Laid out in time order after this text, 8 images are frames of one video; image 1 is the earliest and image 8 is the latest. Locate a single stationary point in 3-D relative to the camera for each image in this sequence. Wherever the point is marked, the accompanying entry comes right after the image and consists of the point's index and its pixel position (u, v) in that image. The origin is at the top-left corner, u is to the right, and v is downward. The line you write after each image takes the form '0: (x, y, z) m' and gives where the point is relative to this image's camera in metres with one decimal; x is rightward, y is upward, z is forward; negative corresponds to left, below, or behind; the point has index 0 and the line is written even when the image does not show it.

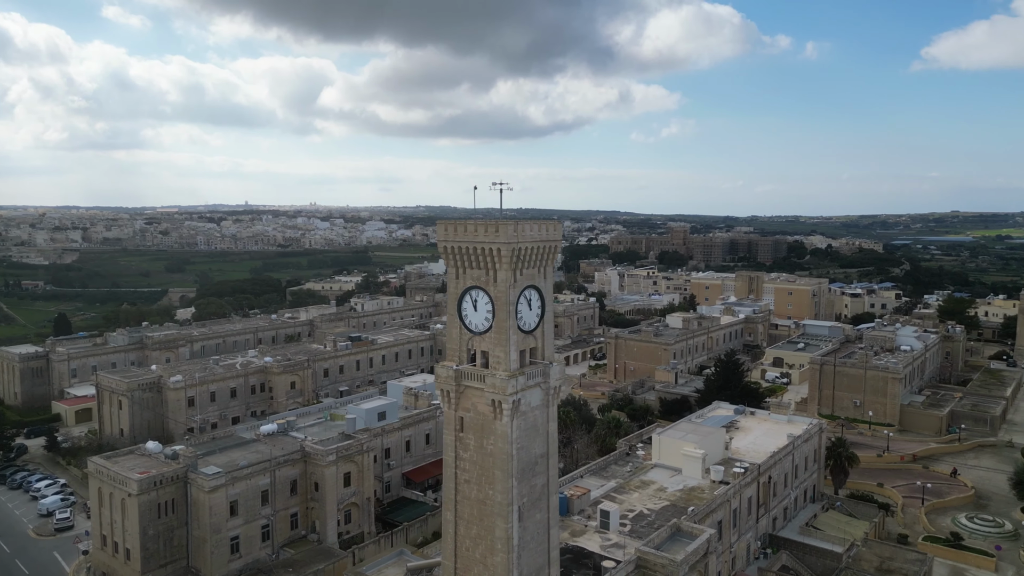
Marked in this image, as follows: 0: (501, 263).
0: (-0.2, +0.7, +19.9) m
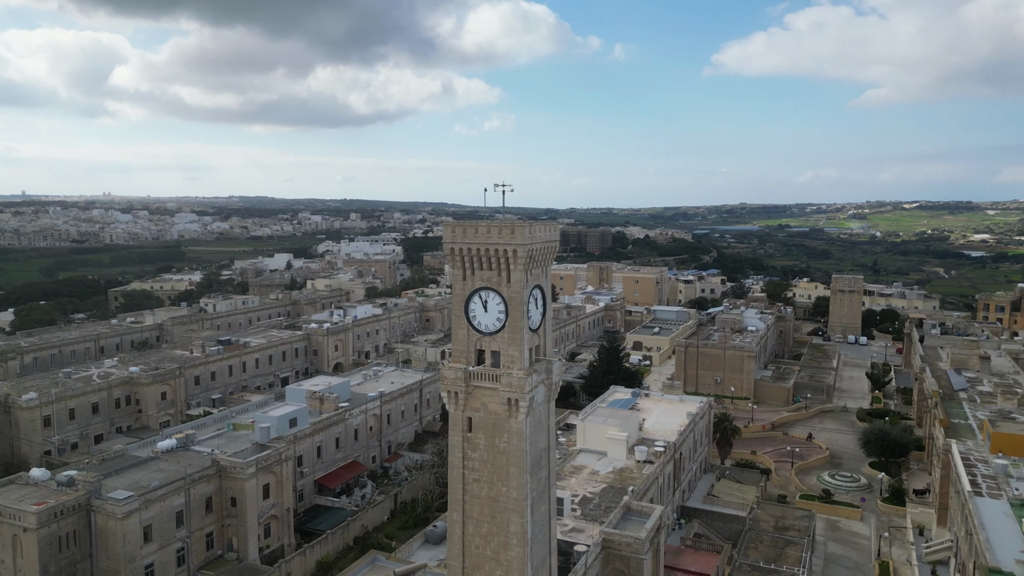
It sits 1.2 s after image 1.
0: (+0.2, +0.7, +20.2) m
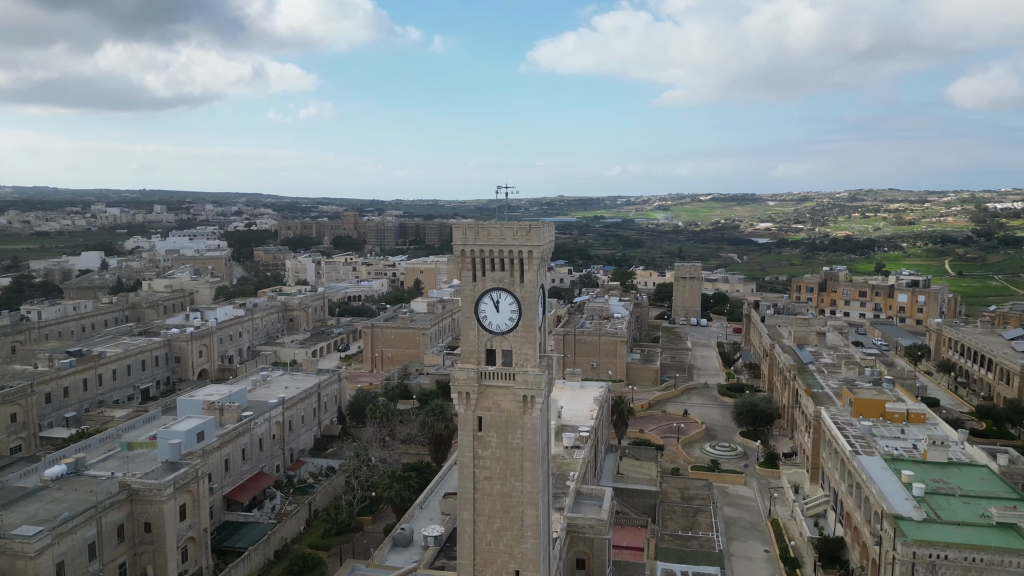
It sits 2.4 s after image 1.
0: (+0.6, +0.7, +20.8) m
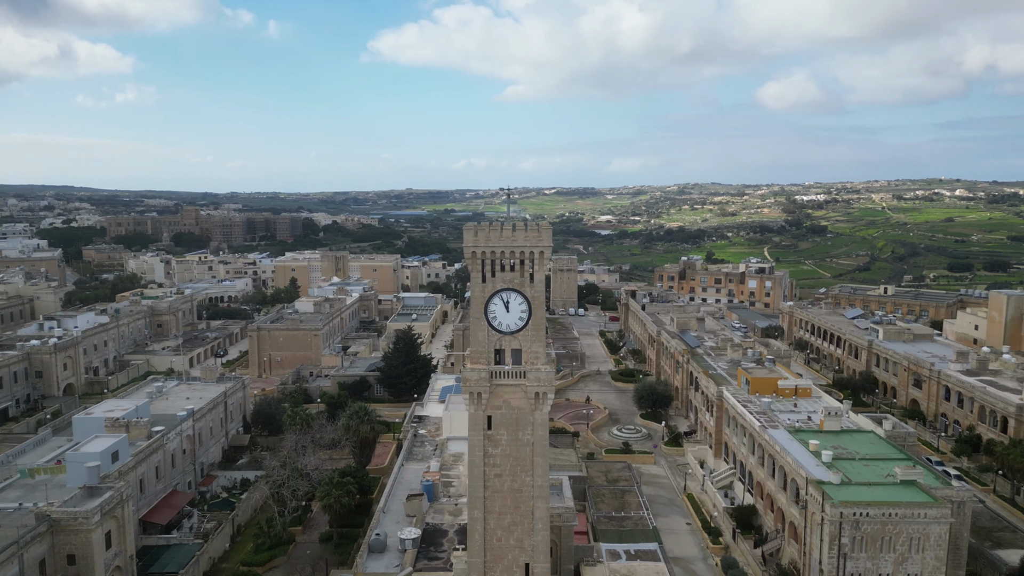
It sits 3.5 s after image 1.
0: (+0.9, +0.7, +21.4) m
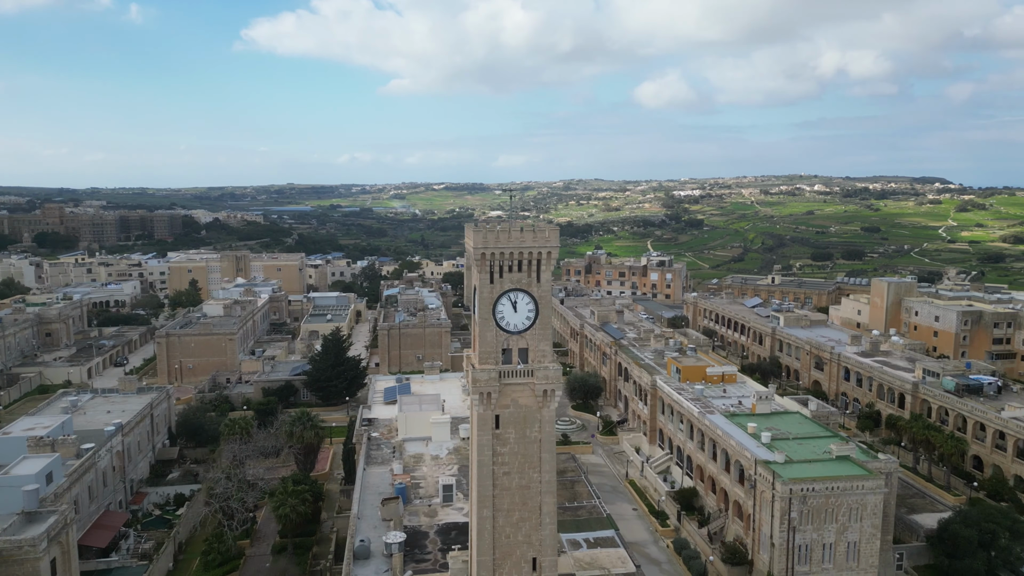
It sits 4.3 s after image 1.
0: (+1.2, +0.7, +21.9) m
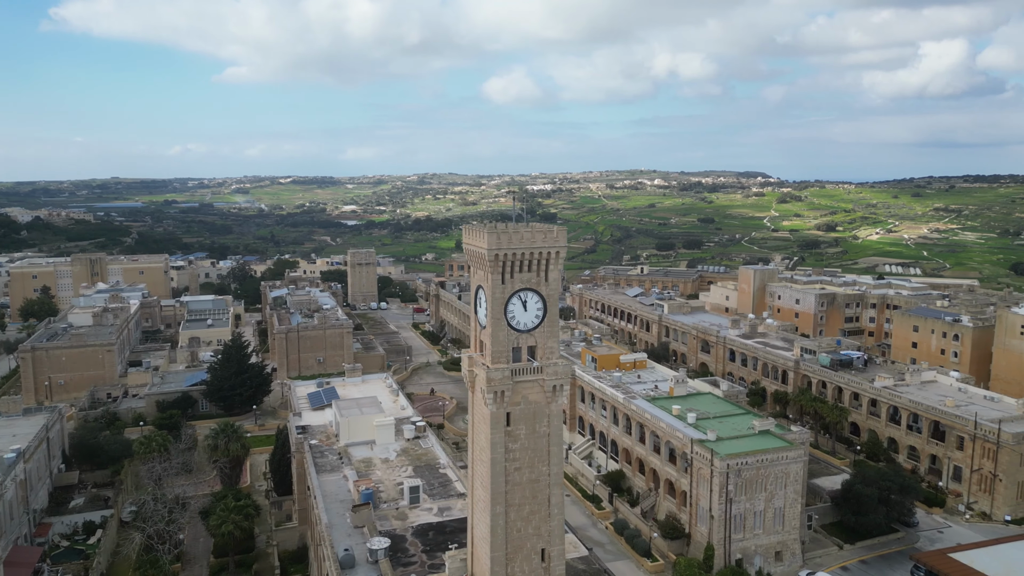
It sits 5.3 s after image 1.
0: (+1.5, +0.7, +22.6) m
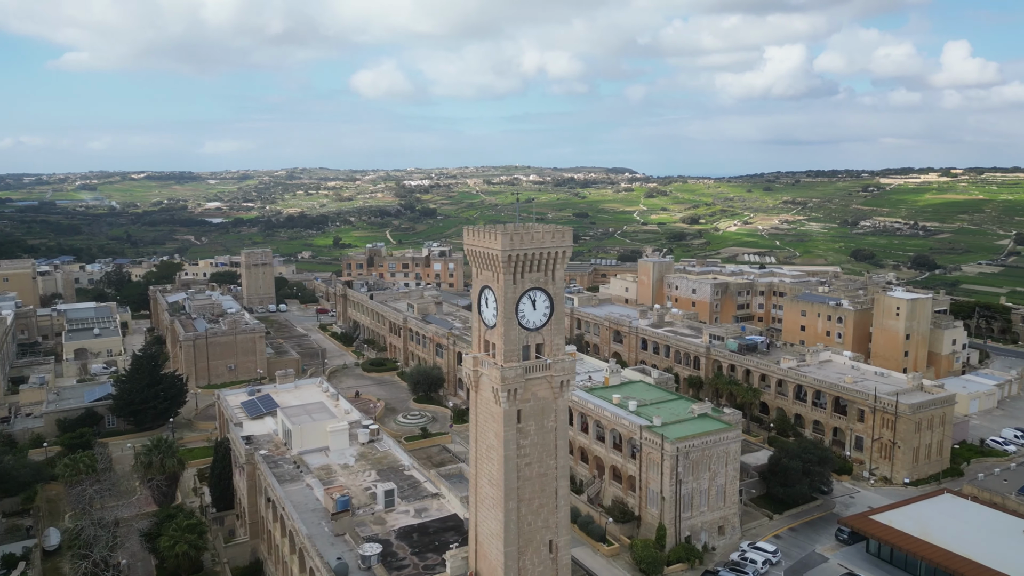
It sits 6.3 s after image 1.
0: (+1.7, +0.8, +23.3) m
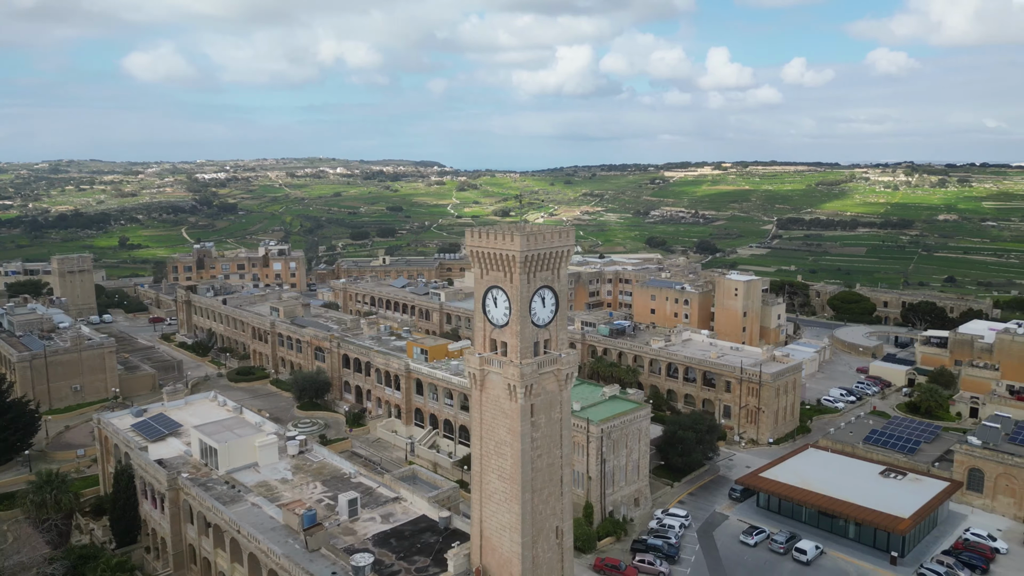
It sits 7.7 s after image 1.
0: (+1.9, +0.9, +24.5) m
